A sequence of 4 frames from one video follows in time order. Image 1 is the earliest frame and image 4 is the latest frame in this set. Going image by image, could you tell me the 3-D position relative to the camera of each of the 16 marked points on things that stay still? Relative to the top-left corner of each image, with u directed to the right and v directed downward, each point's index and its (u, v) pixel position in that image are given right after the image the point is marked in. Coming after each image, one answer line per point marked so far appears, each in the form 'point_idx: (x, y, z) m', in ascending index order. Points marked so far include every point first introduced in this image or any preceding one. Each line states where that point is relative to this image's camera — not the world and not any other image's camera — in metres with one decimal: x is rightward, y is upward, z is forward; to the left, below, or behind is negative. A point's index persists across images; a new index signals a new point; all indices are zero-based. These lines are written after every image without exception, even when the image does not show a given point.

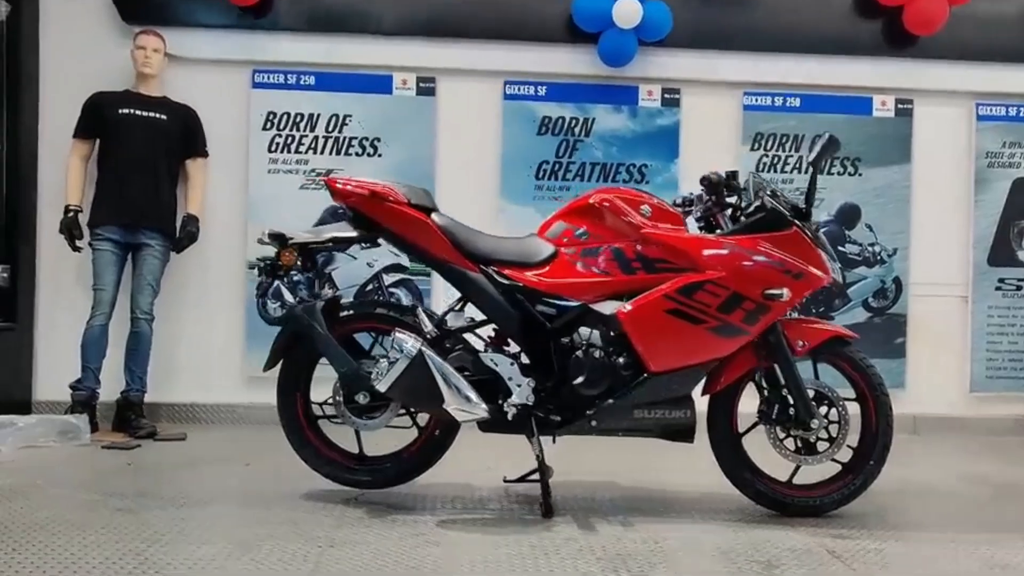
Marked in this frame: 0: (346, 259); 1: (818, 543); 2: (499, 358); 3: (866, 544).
0: (-0.8, +0.1, +3.8) m
1: (+0.8, -0.7, +2.1) m
2: (0.0, -0.2, +2.3) m
3: (+0.9, -0.7, +2.1) m
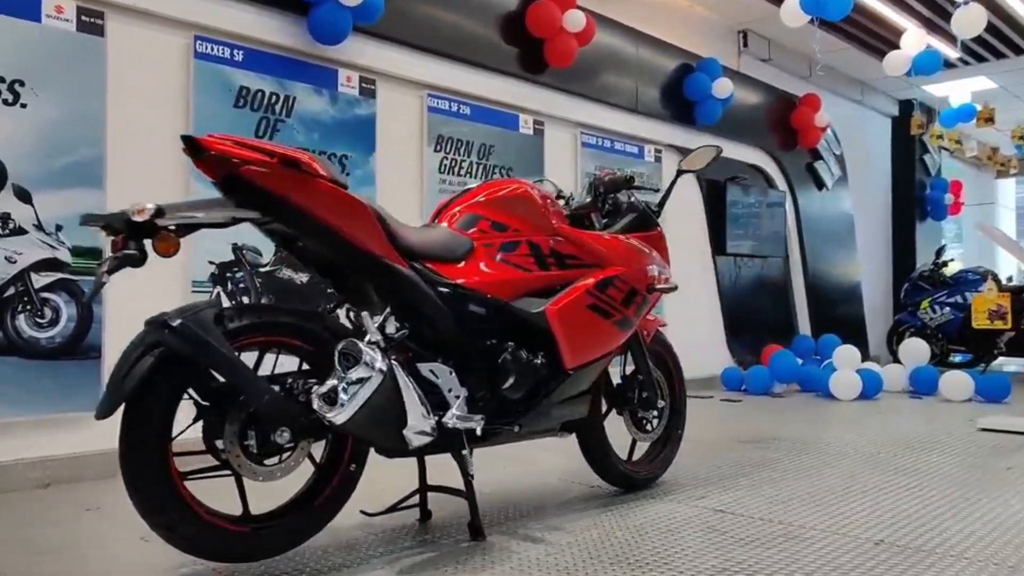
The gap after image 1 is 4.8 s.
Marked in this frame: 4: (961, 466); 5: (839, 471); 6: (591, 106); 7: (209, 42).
0: (-1.8, +0.1, +2.6) m
1: (+0.6, -0.7, +2.4) m
2: (-0.2, -0.2, +1.9) m
3: (+0.7, -0.7, +2.5) m
4: (+1.8, -0.7, +3.2) m
5: (+1.3, -0.7, +3.1) m
6: (+0.5, +1.1, +4.9) m
7: (-1.2, +1.0, +3.2) m
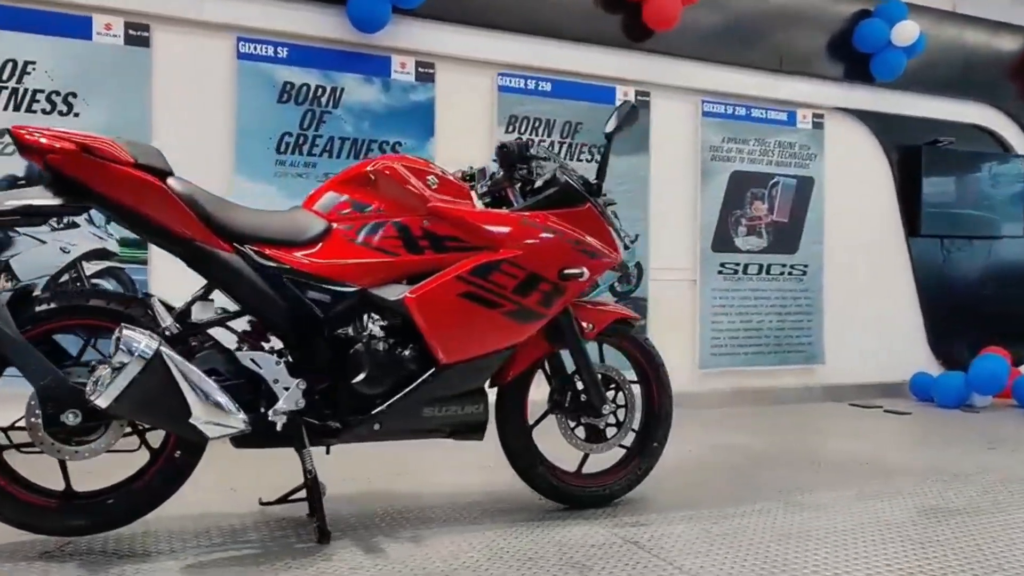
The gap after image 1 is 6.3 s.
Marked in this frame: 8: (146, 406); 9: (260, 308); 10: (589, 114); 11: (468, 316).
0: (-1.8, +0.2, +3.0) m
1: (+0.3, -0.6, +2.0) m
2: (-0.6, -0.2, +1.8) m
3: (+0.4, -0.6, +2.1) m
4: (+1.8, -0.7, +2.3) m
5: (+1.2, -0.7, +2.4) m
6: (+1.1, +1.2, +4.4) m
7: (-1.1, +1.0, +3.4) m
8: (-0.8, -0.3, +1.7) m
9: (-0.6, 0.0, +1.9) m
10: (+0.4, +0.9, +4.0) m
11: (-0.1, -0.1, +2.0) m
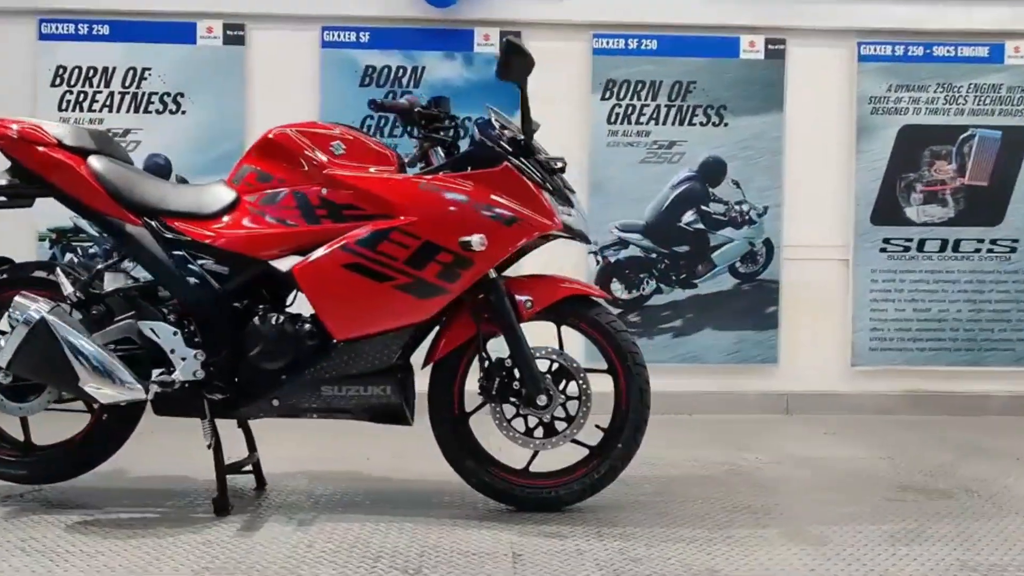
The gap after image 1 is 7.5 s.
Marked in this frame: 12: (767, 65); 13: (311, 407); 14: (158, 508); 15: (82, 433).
0: (-1.6, +0.3, +3.4) m
1: (0.0, -0.6, +1.7) m
2: (-0.8, -0.1, +1.9) m
3: (+0.1, -0.6, +1.7) m
4: (+1.5, -0.6, +1.5) m
5: (+1.0, -0.6, +1.7) m
6: (+1.7, +1.3, +3.6) m
7: (-0.8, +1.1, +3.5) m
8: (-1.1, -0.2, +1.8) m
9: (-0.8, 0.0, +1.9) m
10: (+0.9, +1.0, +3.5) m
11: (-0.4, 0.0, +1.8) m
12: (+1.2, +1.0, +3.6) m
13: (-0.5, -0.3, +1.9) m
14: (-0.9, -0.6, +2.0) m
15: (-1.1, -0.4, +2.0) m
